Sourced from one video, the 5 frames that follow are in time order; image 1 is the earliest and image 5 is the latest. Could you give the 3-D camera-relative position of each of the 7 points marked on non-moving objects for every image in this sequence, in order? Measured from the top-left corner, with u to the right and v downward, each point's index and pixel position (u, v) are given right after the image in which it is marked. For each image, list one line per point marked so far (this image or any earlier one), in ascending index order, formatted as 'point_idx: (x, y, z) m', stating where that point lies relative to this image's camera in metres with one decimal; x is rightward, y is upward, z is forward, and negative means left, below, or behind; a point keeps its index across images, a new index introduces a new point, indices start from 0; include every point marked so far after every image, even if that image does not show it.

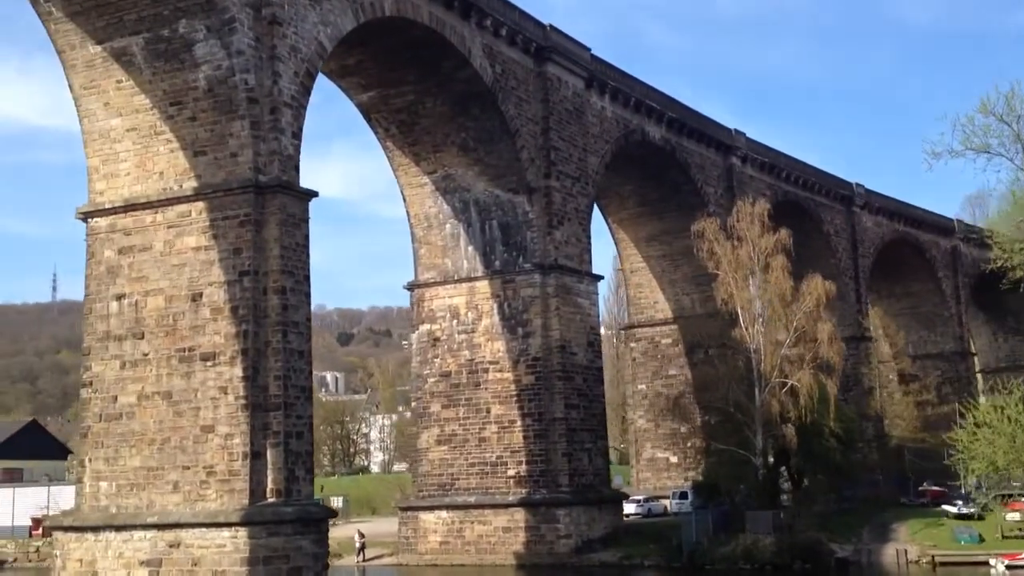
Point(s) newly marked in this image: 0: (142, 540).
0: (-4.7, -3.2, +12.3) m
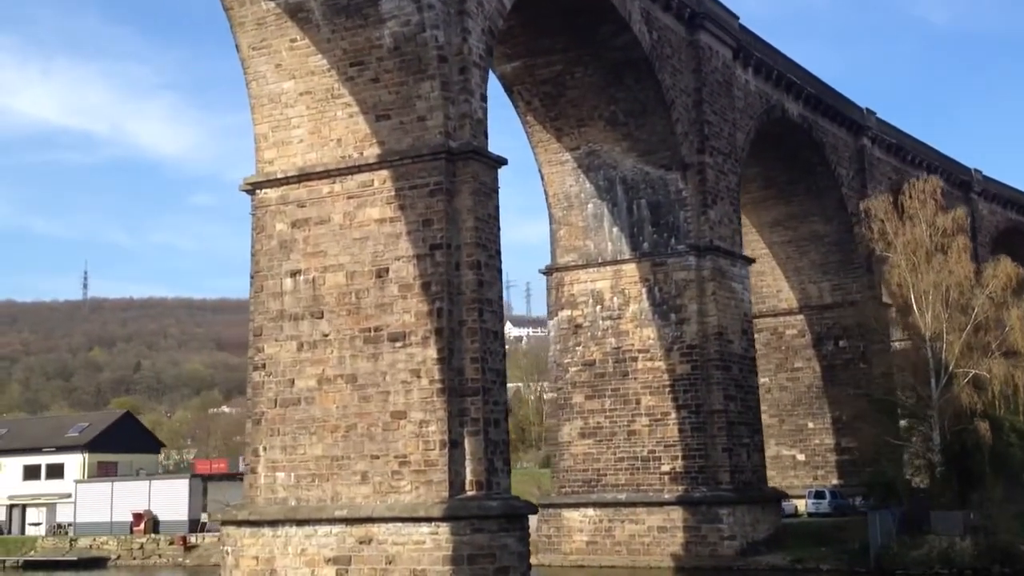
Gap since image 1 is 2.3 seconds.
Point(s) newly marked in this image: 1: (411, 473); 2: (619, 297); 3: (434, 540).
0: (-2.2, -2.9, +11.4) m
1: (-1.2, -2.1, +11.1) m
2: (+2.0, -0.2, +17.9) m
3: (-0.9, -2.8, +10.8) m
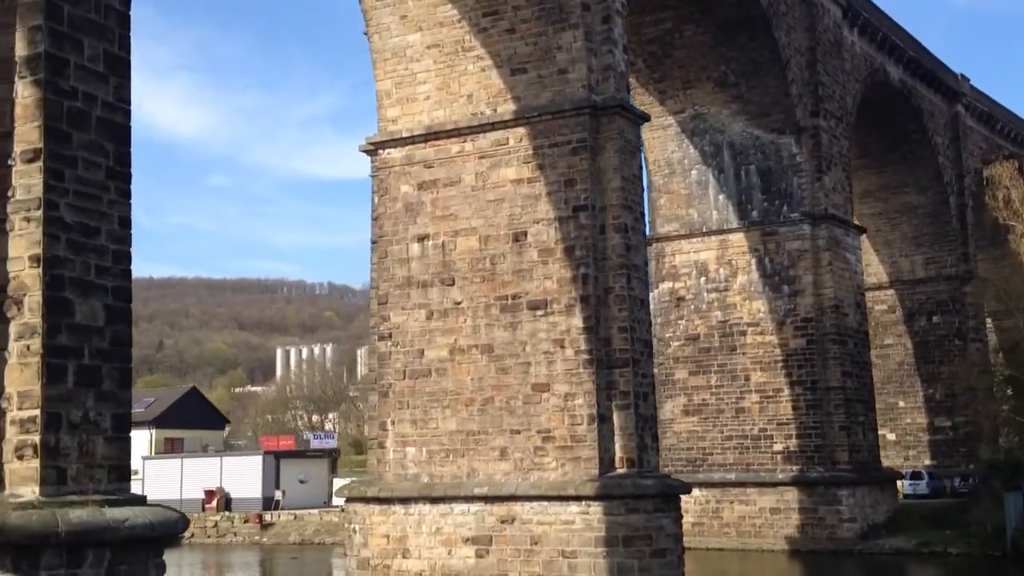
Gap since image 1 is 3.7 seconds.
0: (-0.5, -2.5, +10.7) m
1: (+0.5, -1.8, +10.5) m
2: (+3.8, +0.4, +17.1) m
3: (+0.8, -2.4, +10.1) m
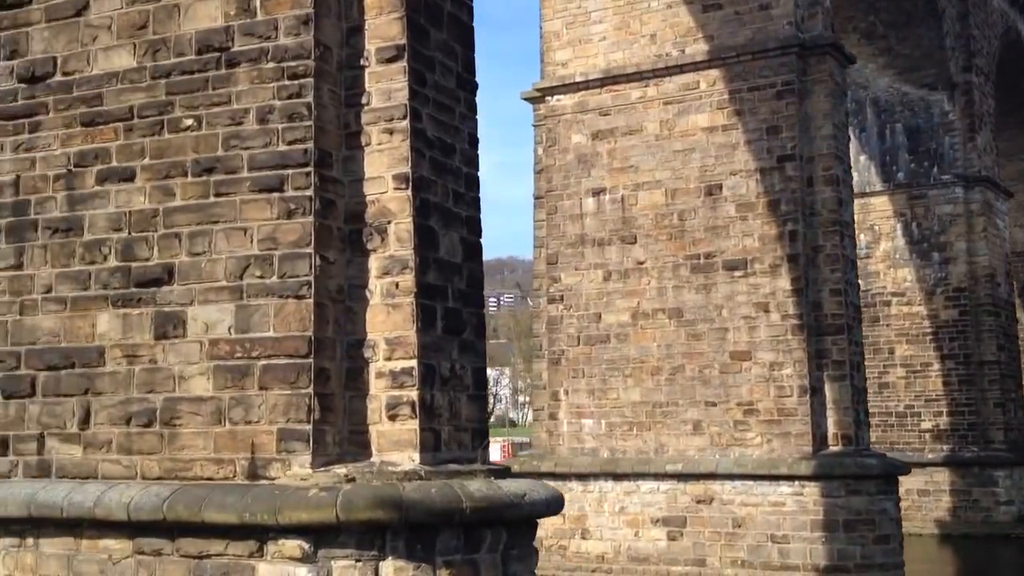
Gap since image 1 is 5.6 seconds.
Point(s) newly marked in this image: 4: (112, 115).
0: (+1.5, -2.1, +9.9) m
1: (+2.5, -1.3, +9.6) m
2: (+5.9, +0.9, +16.1) m
3: (+2.7, -2.0, +9.2) m
4: (-1.7, +0.7, +4.1) m
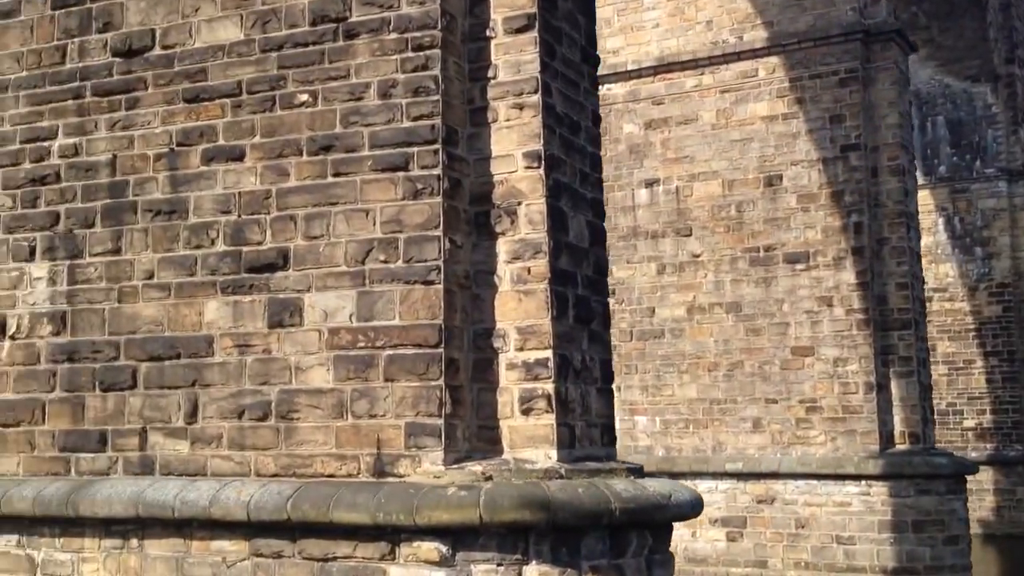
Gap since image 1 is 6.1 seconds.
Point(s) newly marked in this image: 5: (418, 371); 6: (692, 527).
0: (+2.0, -2.0, +9.6) m
1: (+3.0, -1.3, +9.3) m
2: (+6.4, +1.0, +15.8) m
3: (+3.3, -2.0, +9.0) m
4: (-1.2, +0.8, +3.9) m
5: (-0.3, -0.3, +3.5) m
6: (+1.8, -2.4, +9.6) m
